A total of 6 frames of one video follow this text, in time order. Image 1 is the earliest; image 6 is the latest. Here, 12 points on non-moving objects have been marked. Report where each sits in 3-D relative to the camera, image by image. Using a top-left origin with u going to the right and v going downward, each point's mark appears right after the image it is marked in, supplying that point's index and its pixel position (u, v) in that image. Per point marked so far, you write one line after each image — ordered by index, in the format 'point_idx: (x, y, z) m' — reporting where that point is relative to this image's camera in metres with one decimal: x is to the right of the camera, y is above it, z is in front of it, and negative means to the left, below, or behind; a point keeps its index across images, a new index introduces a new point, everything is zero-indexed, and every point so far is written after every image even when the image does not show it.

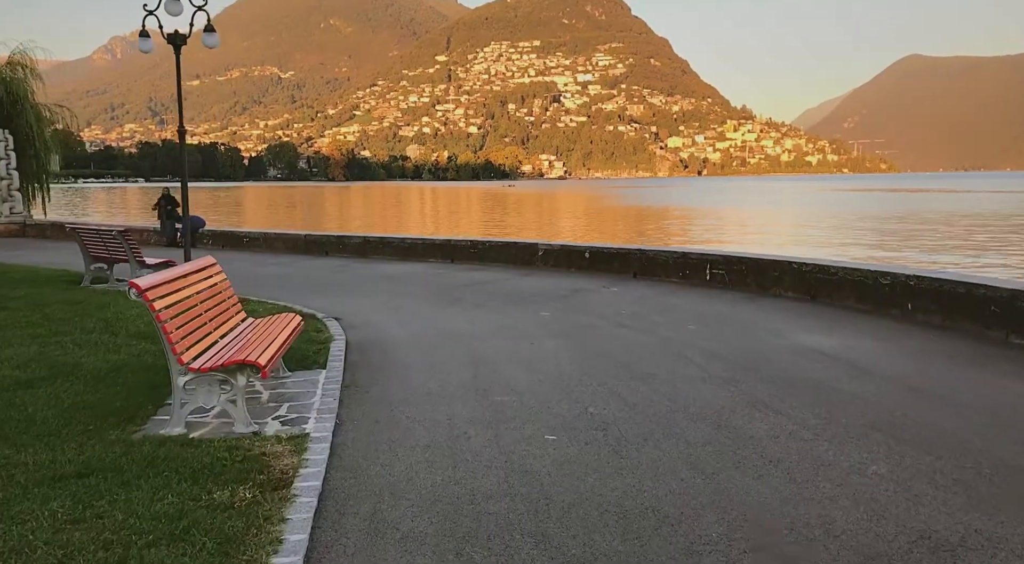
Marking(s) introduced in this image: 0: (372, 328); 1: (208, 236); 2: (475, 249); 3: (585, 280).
0: (-1.4, -0.5, +7.7) m
1: (-7.4, +1.1, +18.5) m
2: (-0.7, +0.7, +14.5) m
3: (+1.2, 0.0, +12.0) m
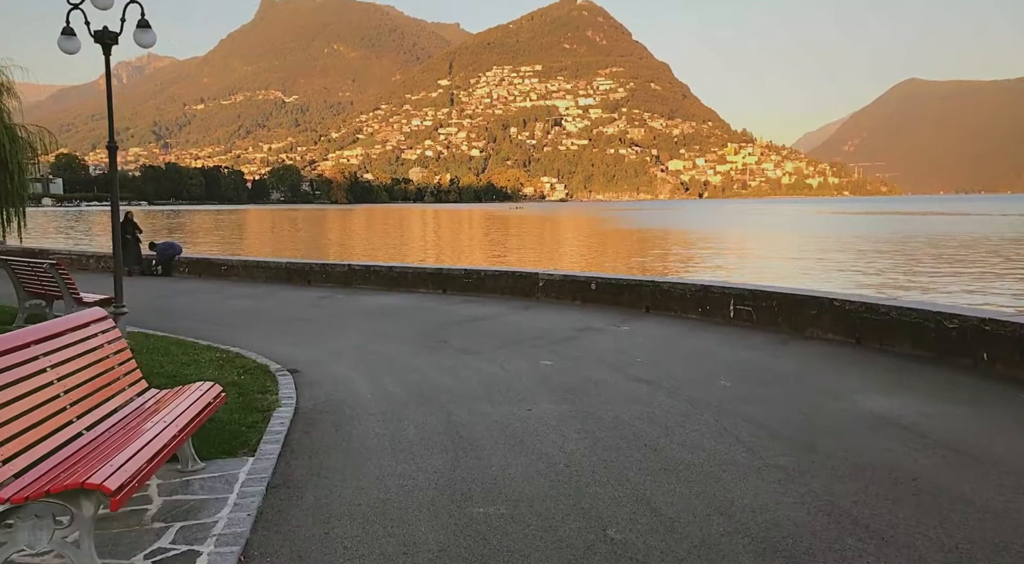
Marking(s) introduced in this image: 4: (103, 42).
0: (-1.4, -0.9, +6.3) m
1: (-7.5, +0.4, +17.1) m
2: (-0.8, +0.1, +13.2) m
3: (+1.1, -0.5, +10.6) m
4: (-3.7, +2.2, +6.8) m
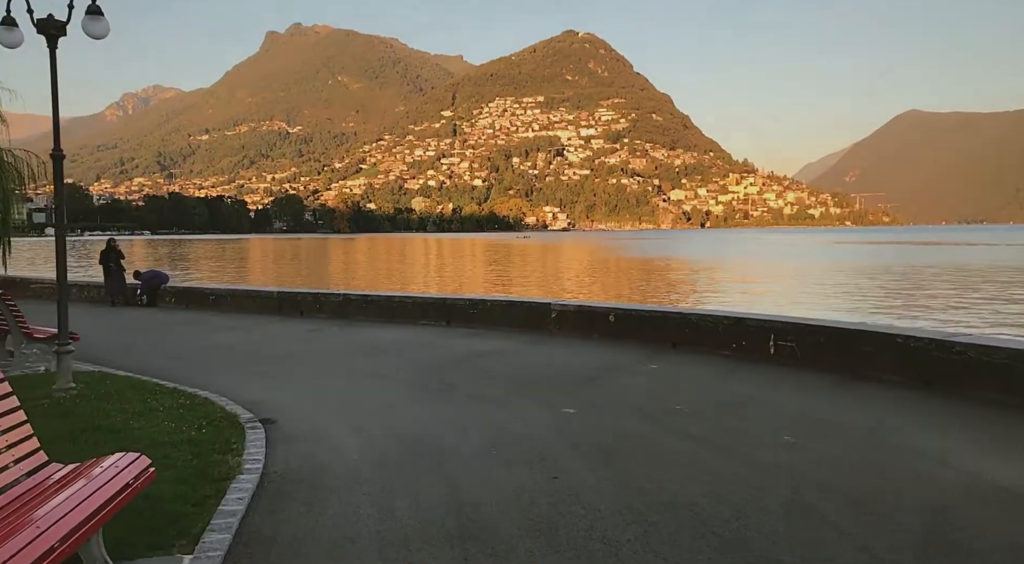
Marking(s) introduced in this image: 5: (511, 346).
0: (-1.3, -1.1, +5.2) m
1: (-7.3, -0.2, +16.1) m
2: (-0.6, -0.4, +12.1) m
3: (+1.3, -0.9, +9.5) m
4: (-3.6, +1.9, +5.8) m
5: (0.0, -0.9, +10.0) m
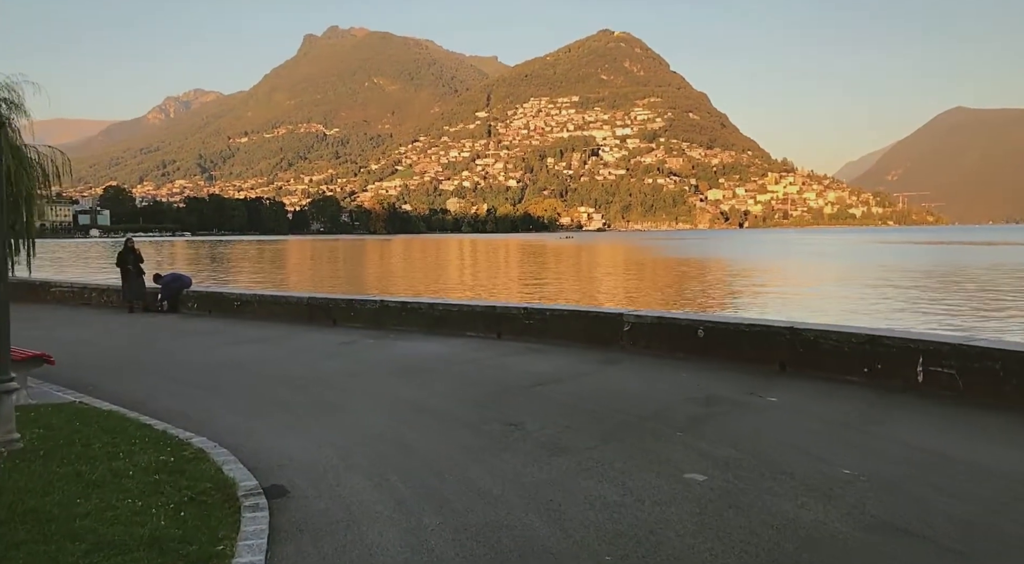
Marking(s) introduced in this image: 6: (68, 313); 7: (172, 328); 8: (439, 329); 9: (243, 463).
0: (-0.7, -1.2, +3.5) m
1: (-6.2, -0.3, +14.7) m
2: (+0.3, -0.5, +10.4) m
3: (+2.0, -1.0, +7.7) m
4: (-3.0, +1.8, +4.2) m
5: (+0.8, -0.9, +8.2) m
6: (-8.6, -0.6, +14.6) m
7: (-5.5, -0.8, +12.1) m
8: (-1.1, -0.7, +11.3) m
9: (-1.6, -1.1, +4.6) m
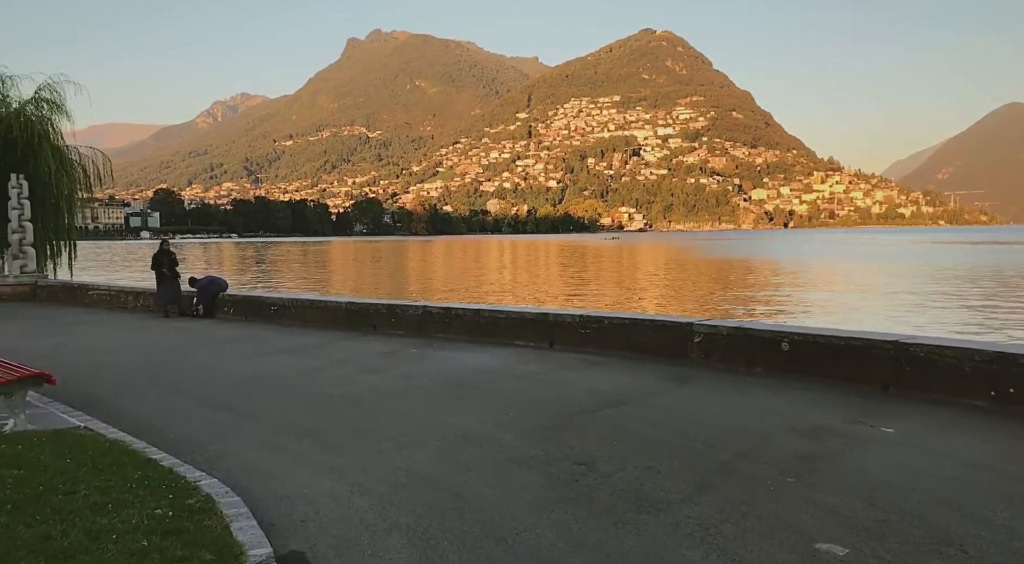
0: (-0.4, -1.2, +2.6) m
1: (-5.3, -0.4, +14.1) m
2: (+0.9, -0.6, +9.4) m
3: (+2.6, -1.0, +6.6) m
4: (-2.6, +1.8, +3.4) m
5: (+1.4, -1.0, +7.2) m
6: (-7.7, -0.7, +14.1) m
7: (-4.7, -0.8, +11.4) m
8: (-0.3, -0.8, +10.4) m
9: (-1.2, -1.2, +3.7) m
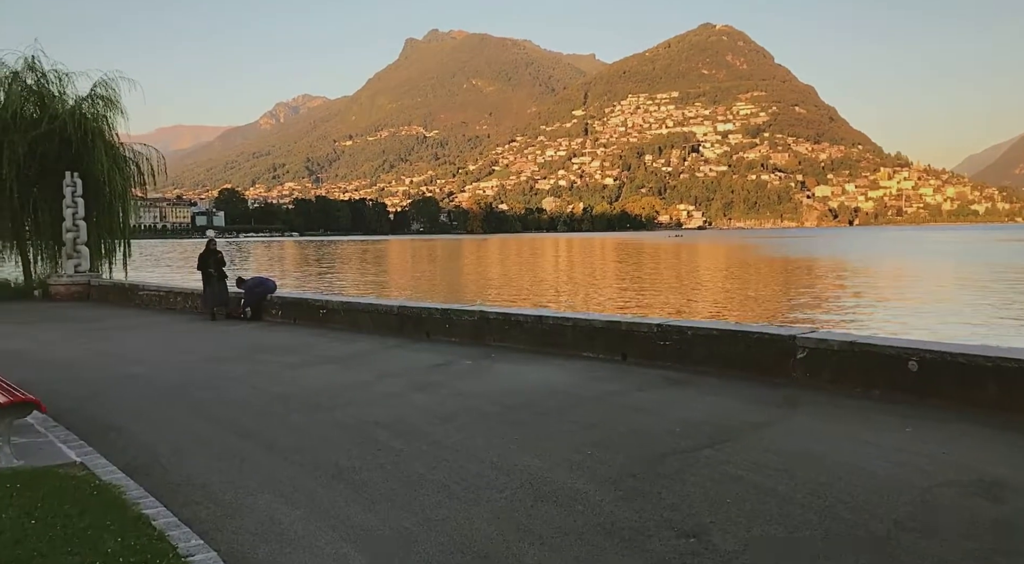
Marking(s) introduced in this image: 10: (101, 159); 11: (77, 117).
0: (-0.2, -1.3, +1.5) m
1: (-4.2, -0.4, +13.3) m
2: (+1.7, -0.7, +8.2) m
3: (+3.1, -1.1, +5.3) m
4: (-2.3, +1.7, +2.5) m
5: (+1.9, -1.1, +6.0) m
6: (-6.5, -0.7, +13.6) m
7: (-3.8, -0.9, +10.6) m
8: (+0.5, -0.8, +9.3) m
9: (-0.9, -1.2, +2.7) m
10: (-9.6, +2.9, +17.4) m
11: (-10.0, +3.8, +17.2) m
